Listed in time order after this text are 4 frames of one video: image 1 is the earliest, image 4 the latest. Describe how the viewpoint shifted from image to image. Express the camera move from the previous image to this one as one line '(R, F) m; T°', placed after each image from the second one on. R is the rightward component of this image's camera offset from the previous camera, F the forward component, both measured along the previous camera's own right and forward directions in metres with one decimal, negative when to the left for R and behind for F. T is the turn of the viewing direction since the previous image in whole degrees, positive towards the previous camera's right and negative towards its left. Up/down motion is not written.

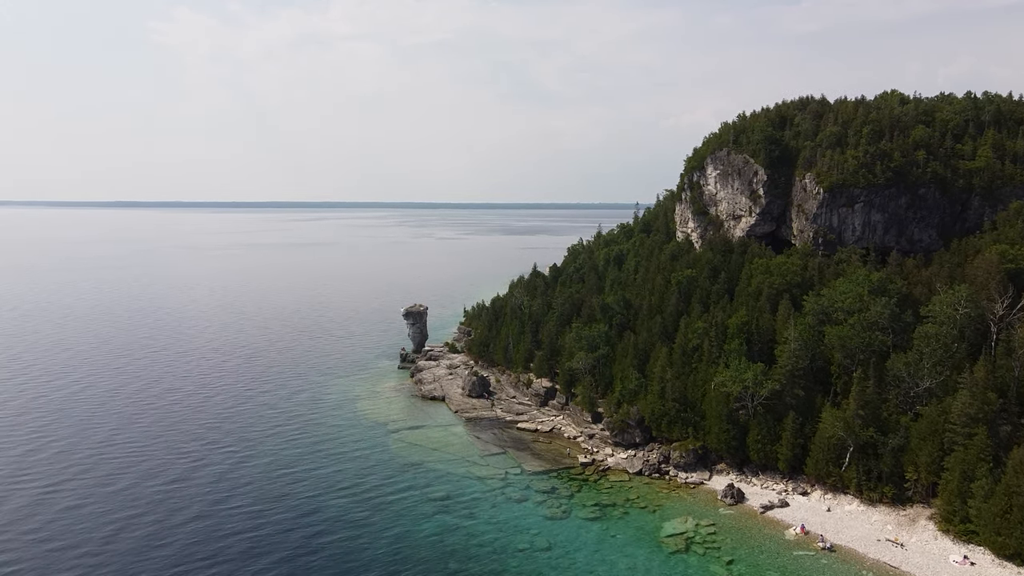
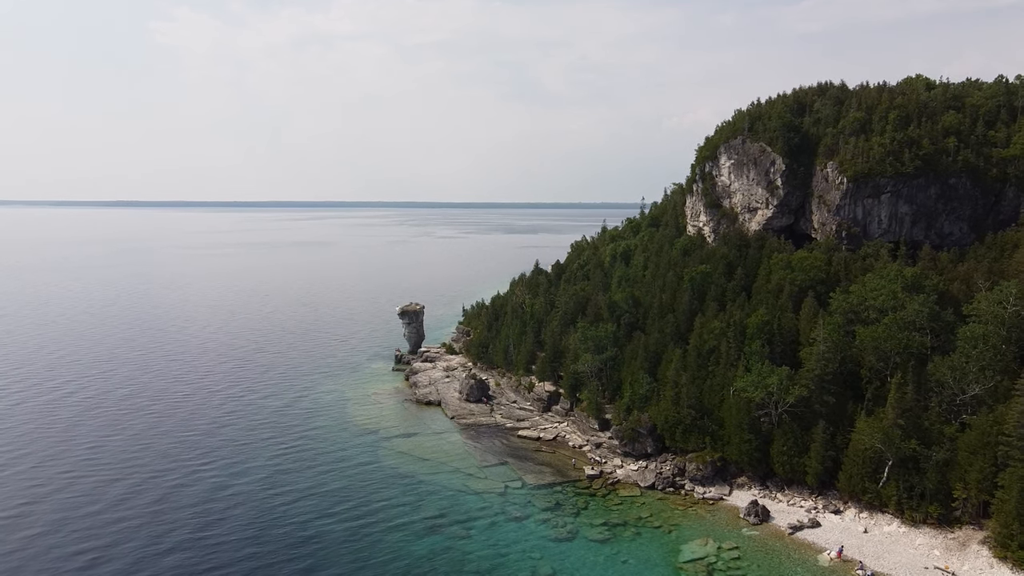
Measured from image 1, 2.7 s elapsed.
(+0.1, +4.8) m; 0°
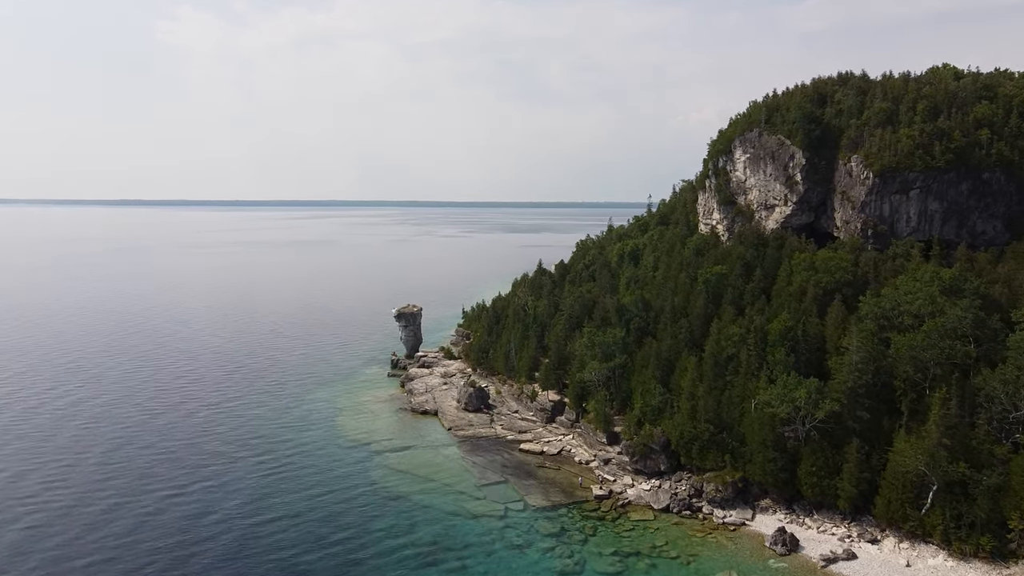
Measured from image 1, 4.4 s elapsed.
(+0.1, +4.4) m; 0°
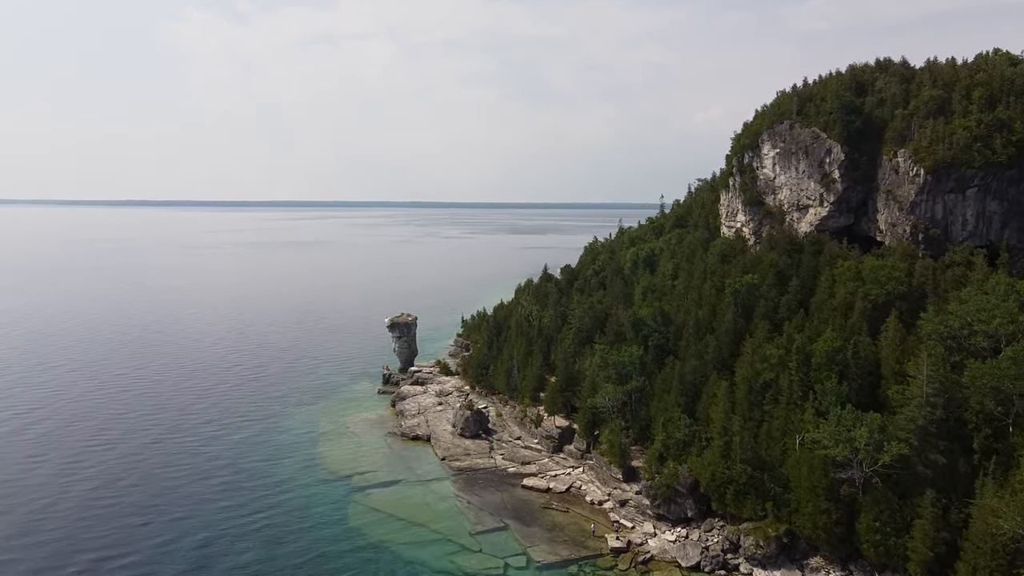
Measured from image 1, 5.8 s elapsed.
(+0.2, +7.2) m; 0°
